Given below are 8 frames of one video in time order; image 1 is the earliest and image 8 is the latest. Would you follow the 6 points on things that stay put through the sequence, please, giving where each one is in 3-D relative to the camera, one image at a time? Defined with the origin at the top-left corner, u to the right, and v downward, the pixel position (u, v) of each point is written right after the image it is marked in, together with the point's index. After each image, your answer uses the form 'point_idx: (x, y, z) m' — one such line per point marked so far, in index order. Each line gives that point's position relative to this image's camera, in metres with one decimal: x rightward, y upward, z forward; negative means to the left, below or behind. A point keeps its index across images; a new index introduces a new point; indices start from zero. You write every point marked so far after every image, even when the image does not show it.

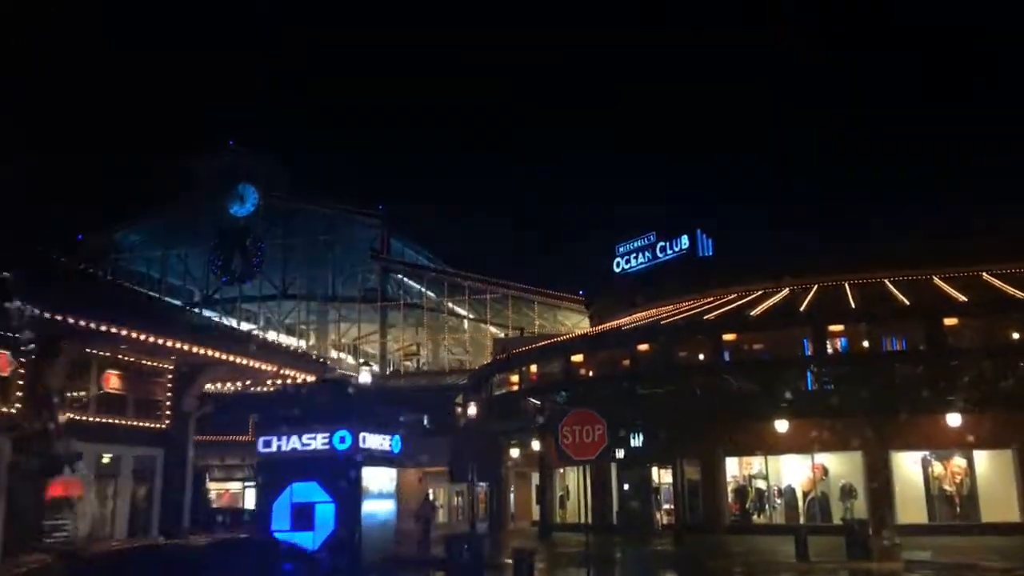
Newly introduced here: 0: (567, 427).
0: (+0.9, -2.1, +13.1) m
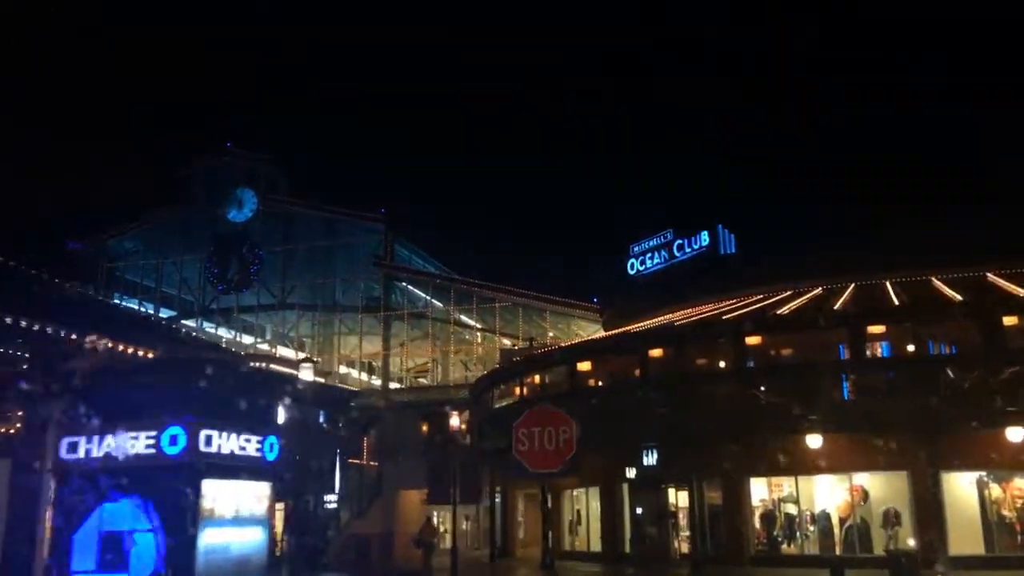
0: (+0.1, -1.6, +10.0) m
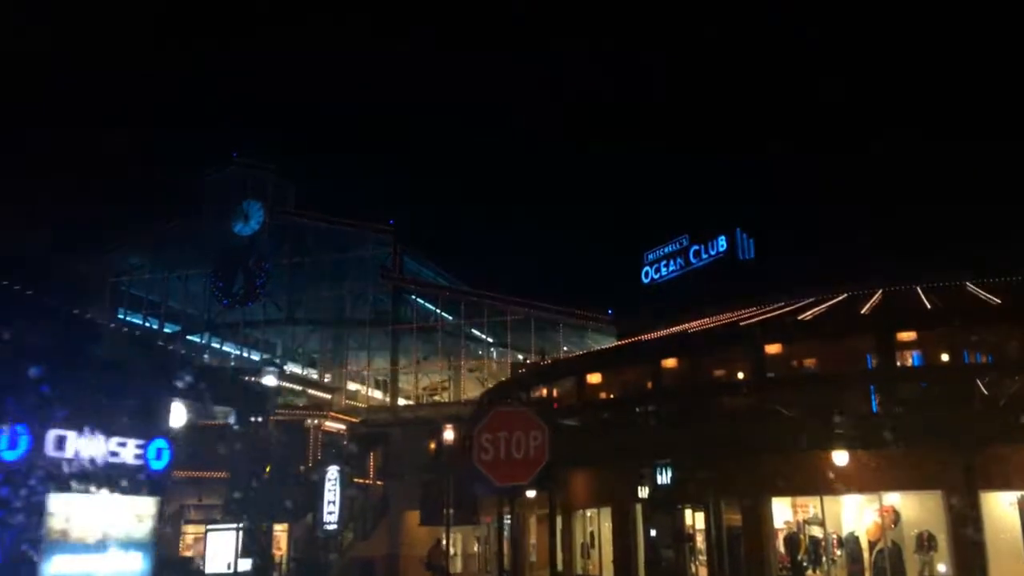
0: (-0.2, -1.4, +8.5) m
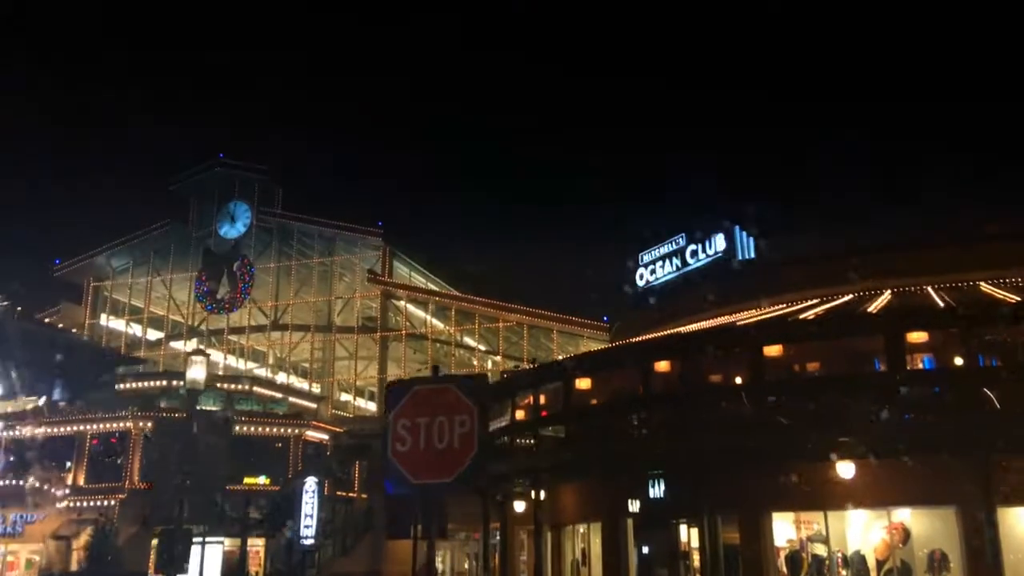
0: (-0.9, -1.1, +6.9) m
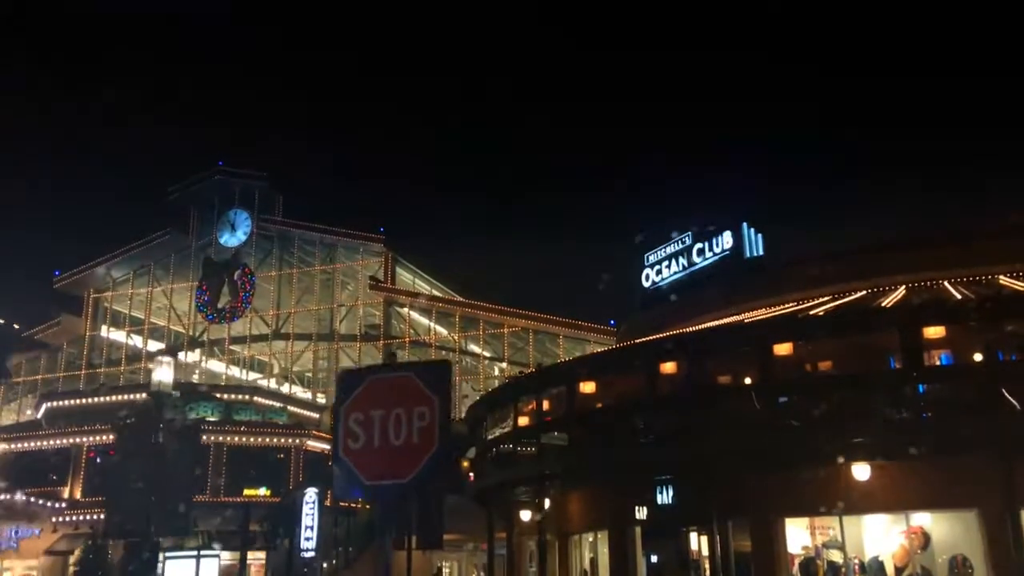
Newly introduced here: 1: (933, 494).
0: (-1.1, -0.9, +6.1) m
1: (+9.9, -4.8, +19.9) m
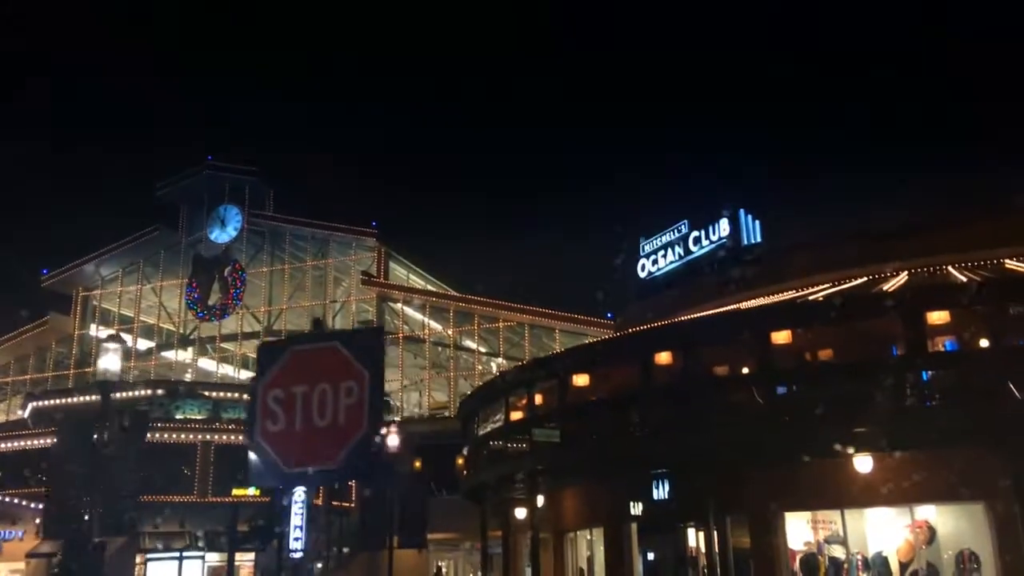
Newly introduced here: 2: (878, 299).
0: (-1.5, -0.7, +5.3) m
1: (+9.6, -4.4, +19.1) m
2: (+8.4, -0.3, +19.6) m
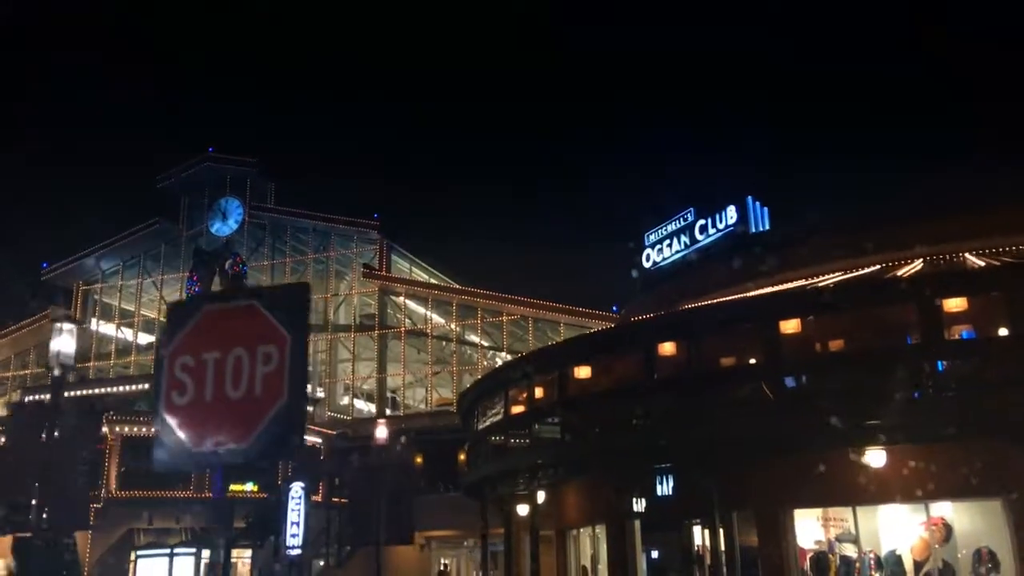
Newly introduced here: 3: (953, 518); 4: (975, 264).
0: (-1.7, -0.4, +4.6) m
1: (+9.5, -4.1, +18.2) m
2: (+8.4, 0.0, +18.7) m
3: (+9.5, -4.9, +18.2) m
4: (+10.7, +0.5, +19.6) m
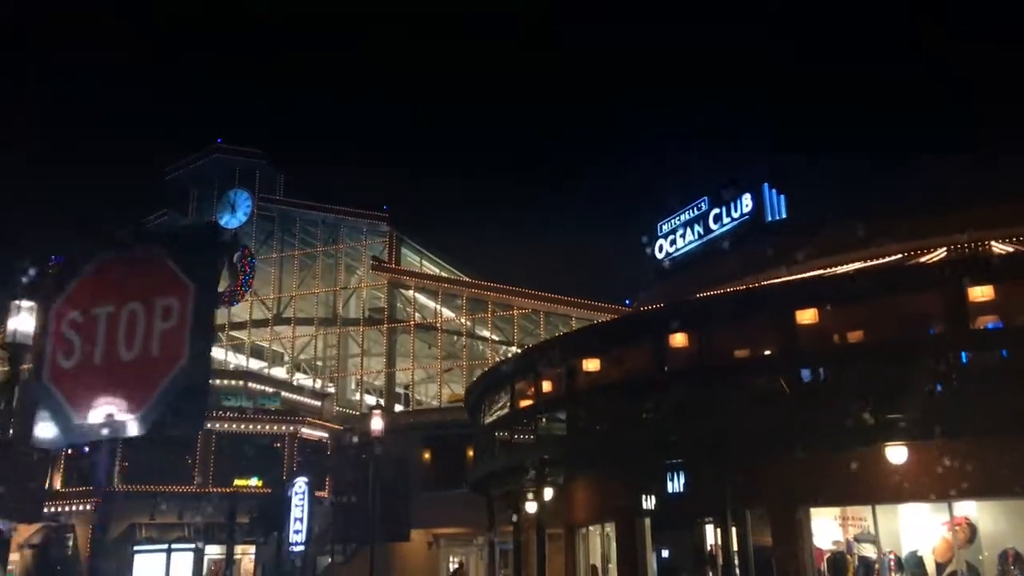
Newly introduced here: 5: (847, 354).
0: (-1.9, -0.1, +3.9) m
1: (+9.6, -3.9, +17.3) m
2: (+8.4, +0.3, +17.8) m
3: (+9.5, -4.7, +17.3) m
4: (+10.8, +0.8, +18.6) m
5: (+7.0, -1.4, +18.0) m
